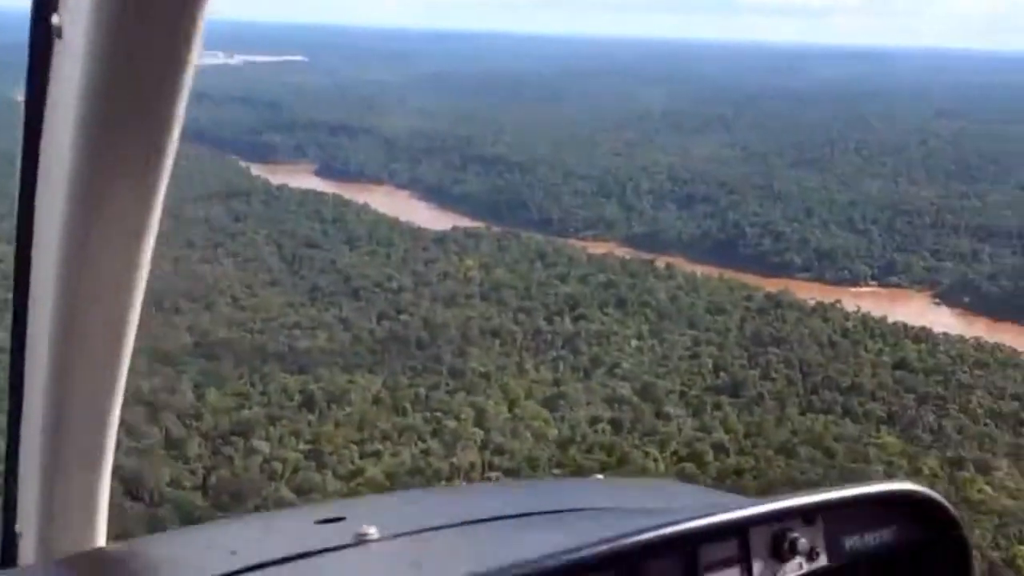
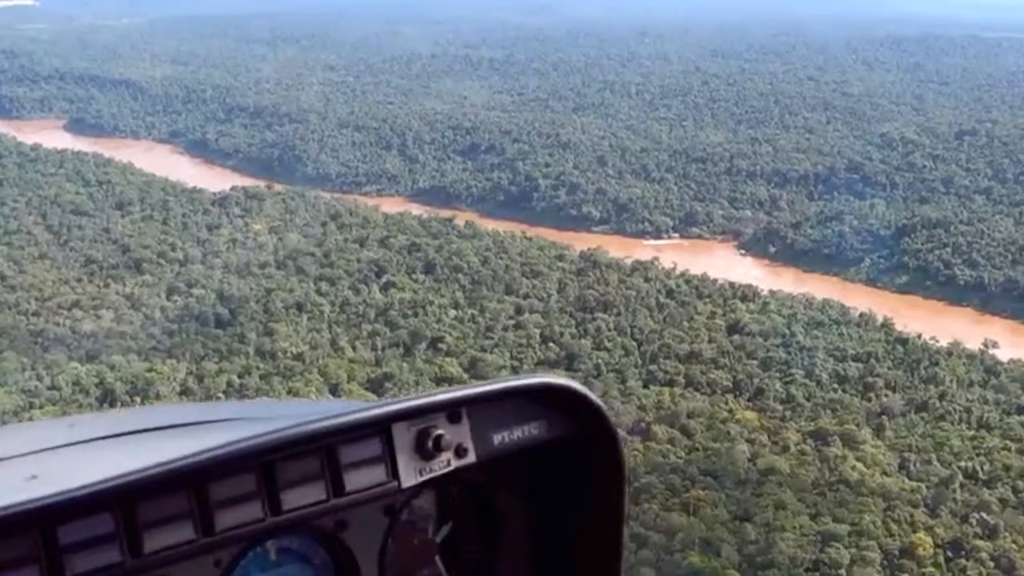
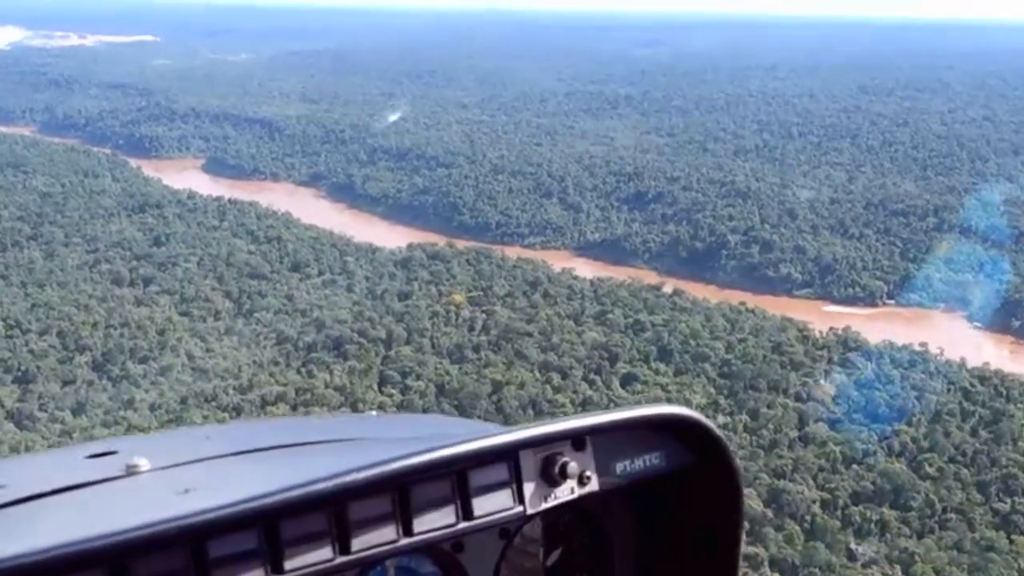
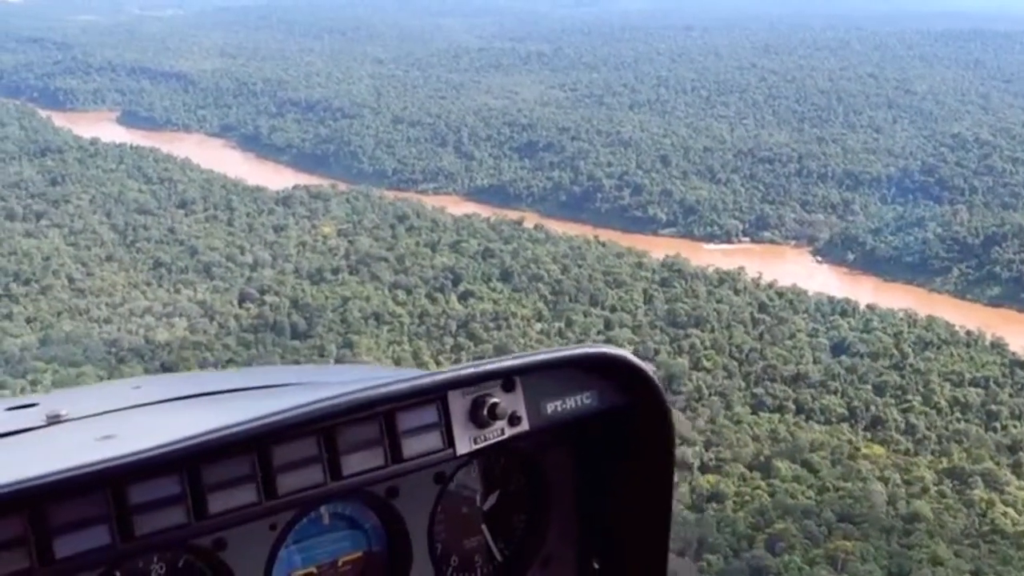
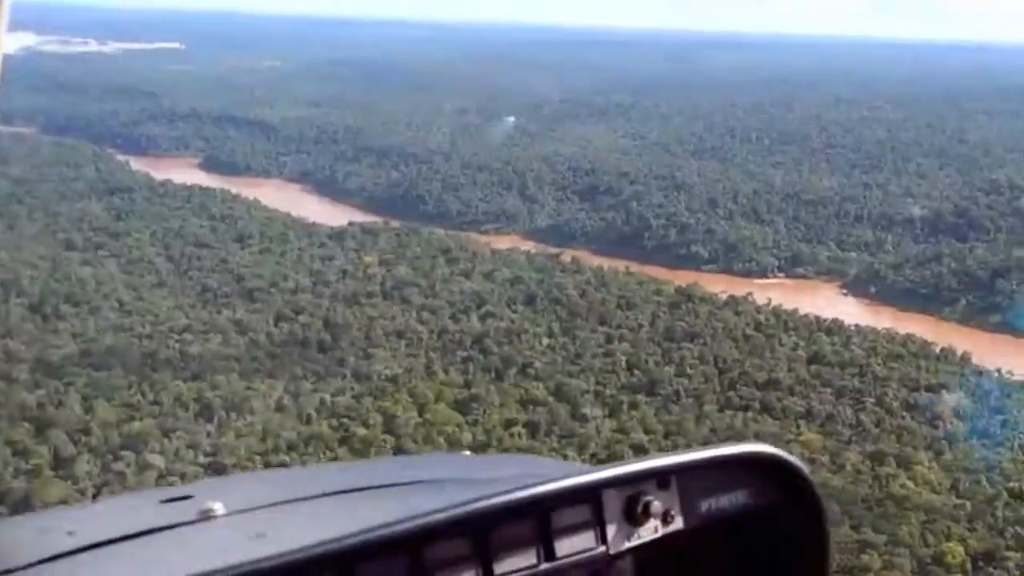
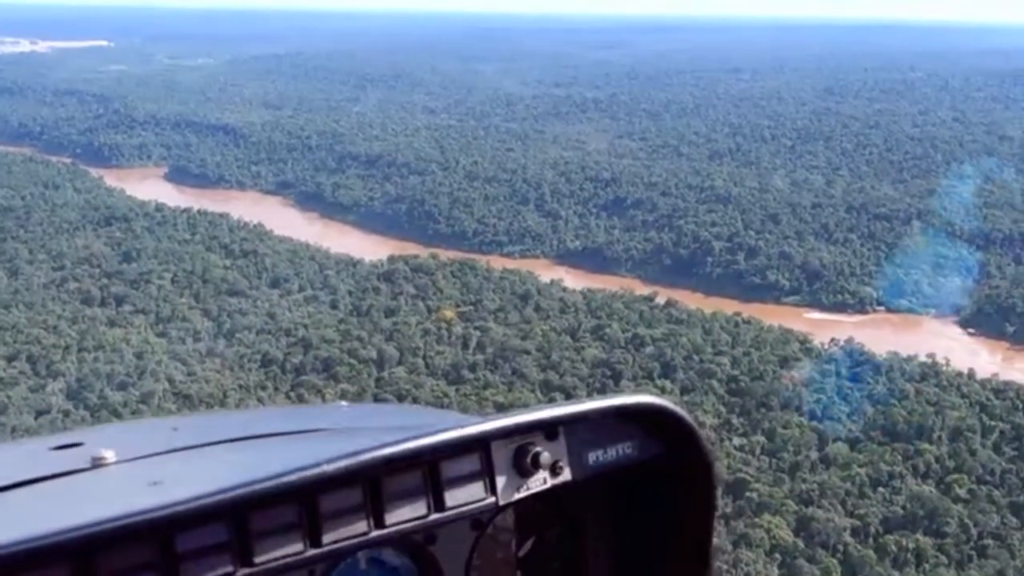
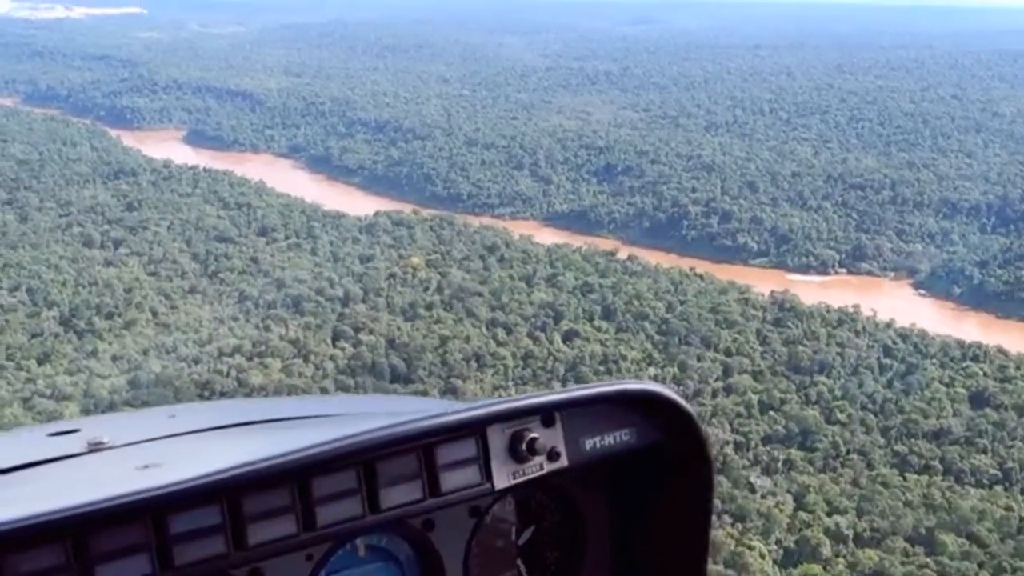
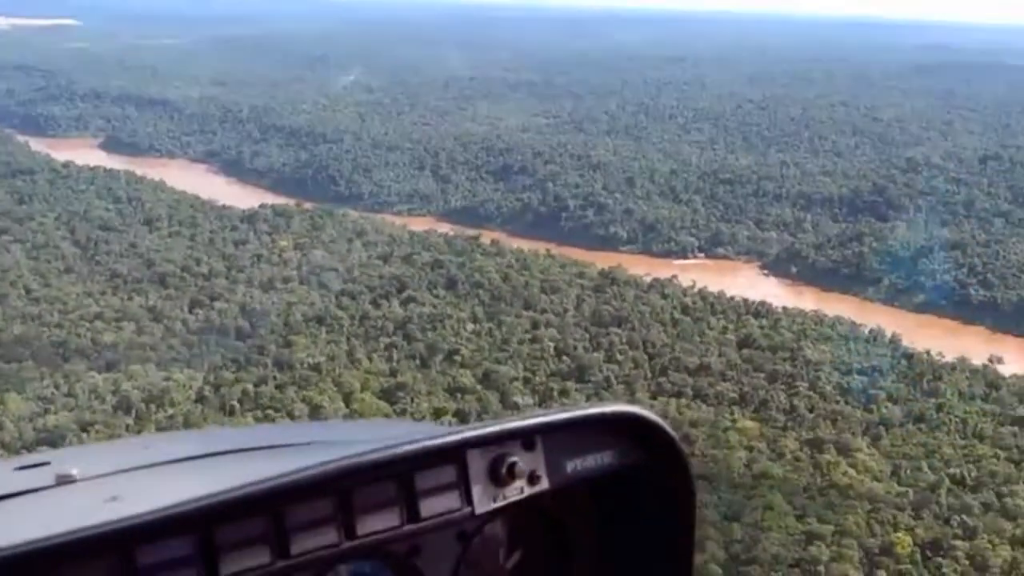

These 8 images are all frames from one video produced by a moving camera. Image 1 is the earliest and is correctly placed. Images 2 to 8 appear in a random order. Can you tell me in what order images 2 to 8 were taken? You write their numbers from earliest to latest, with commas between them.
5, 8, 2, 4, 7, 3, 6
